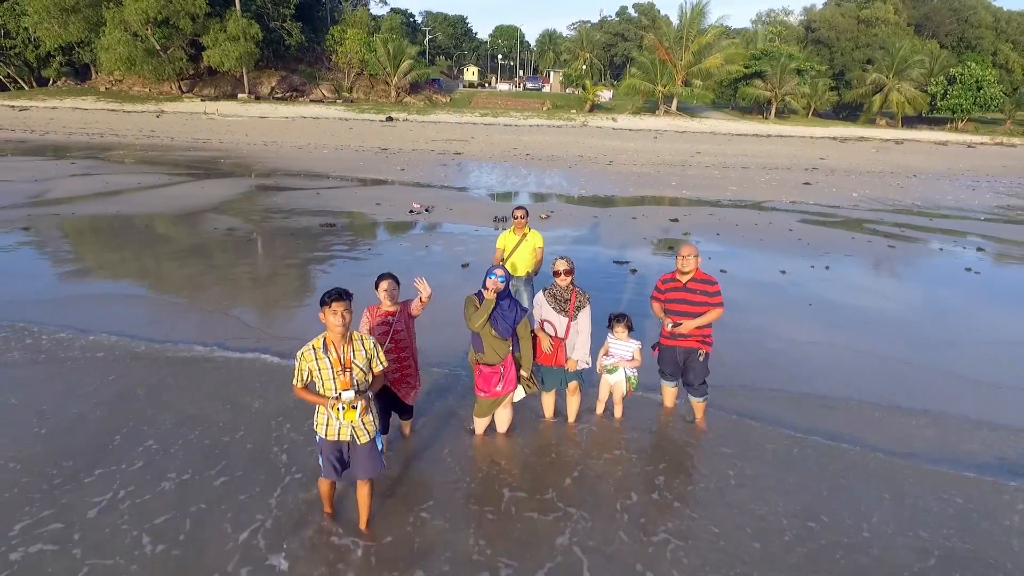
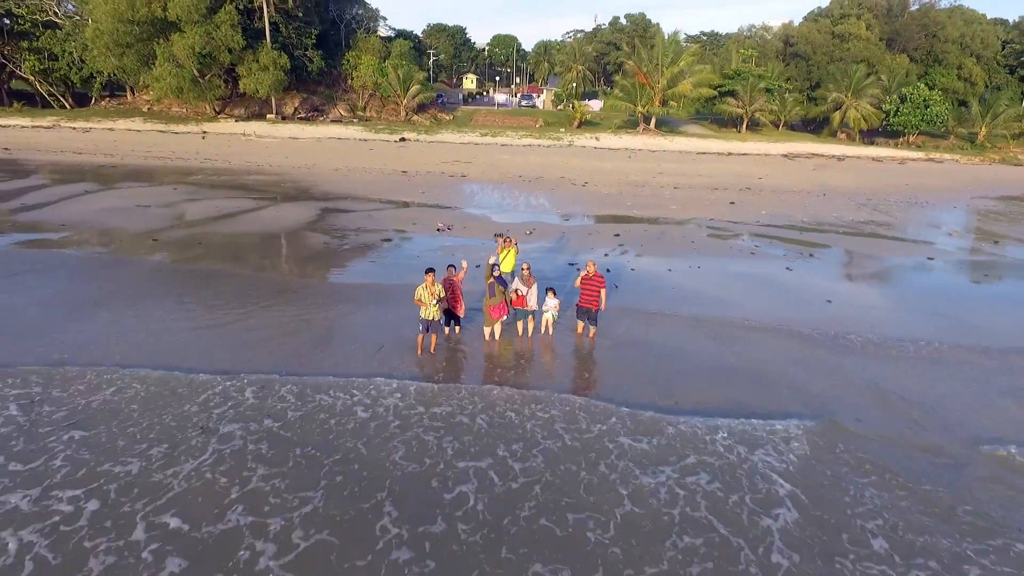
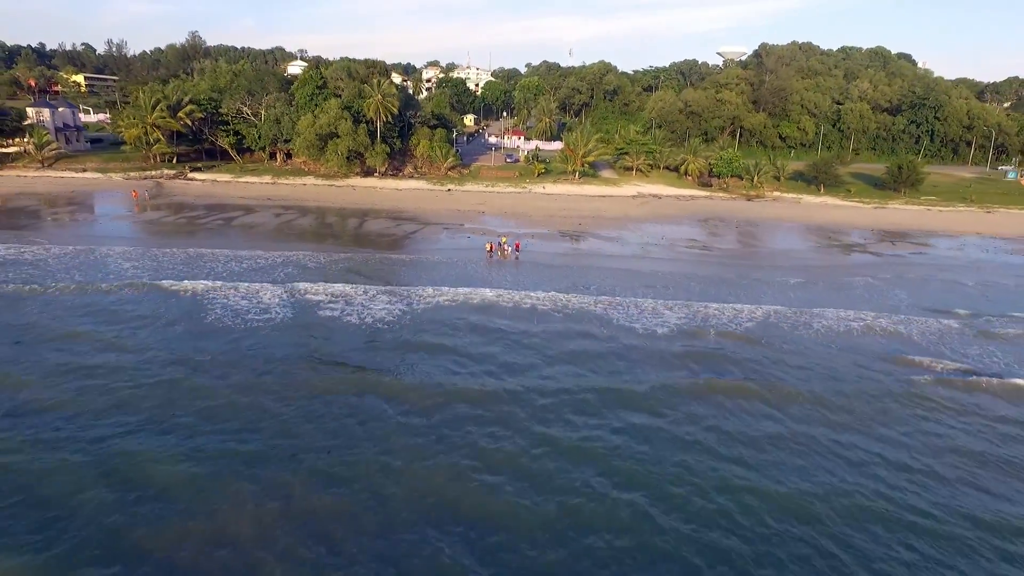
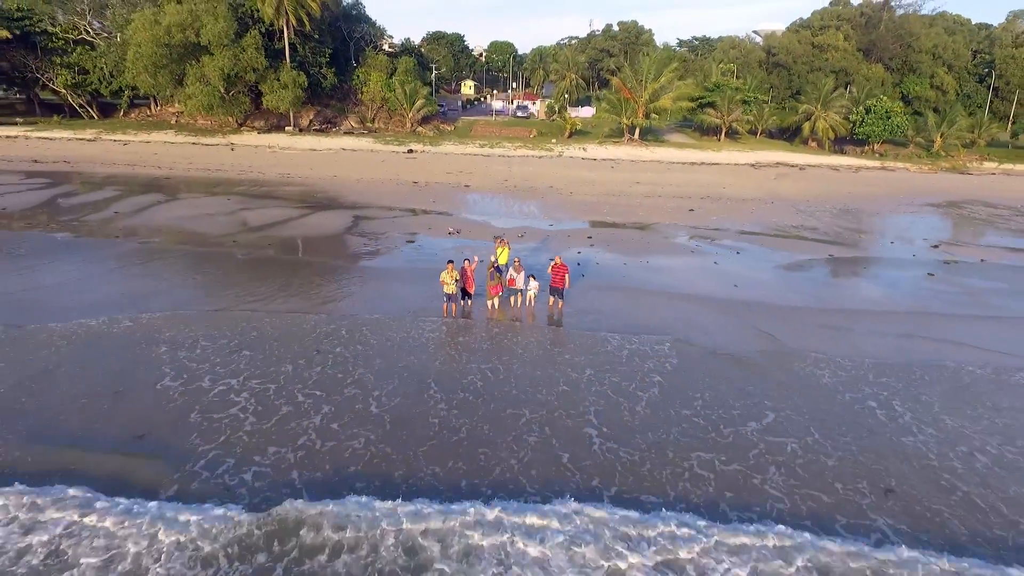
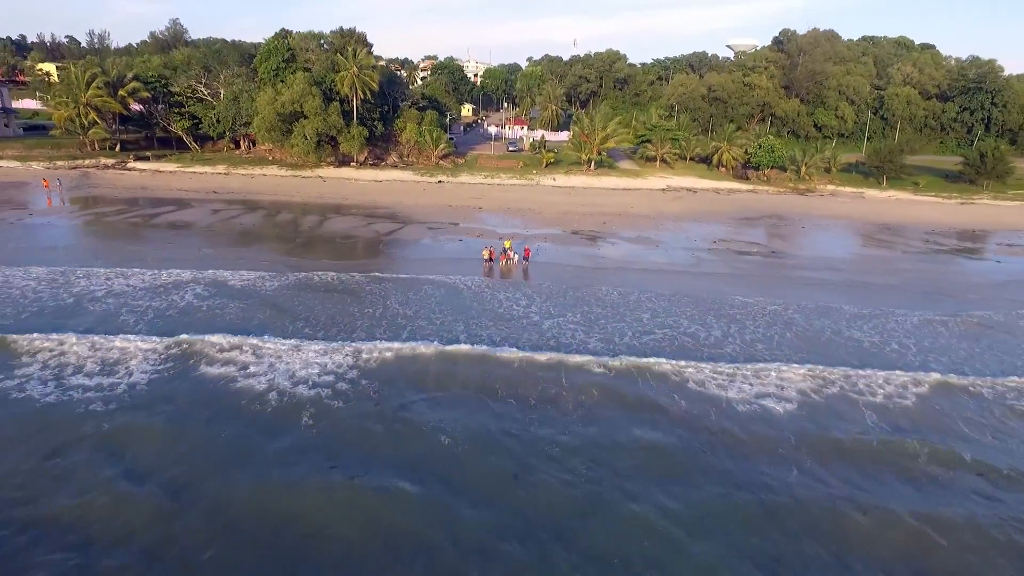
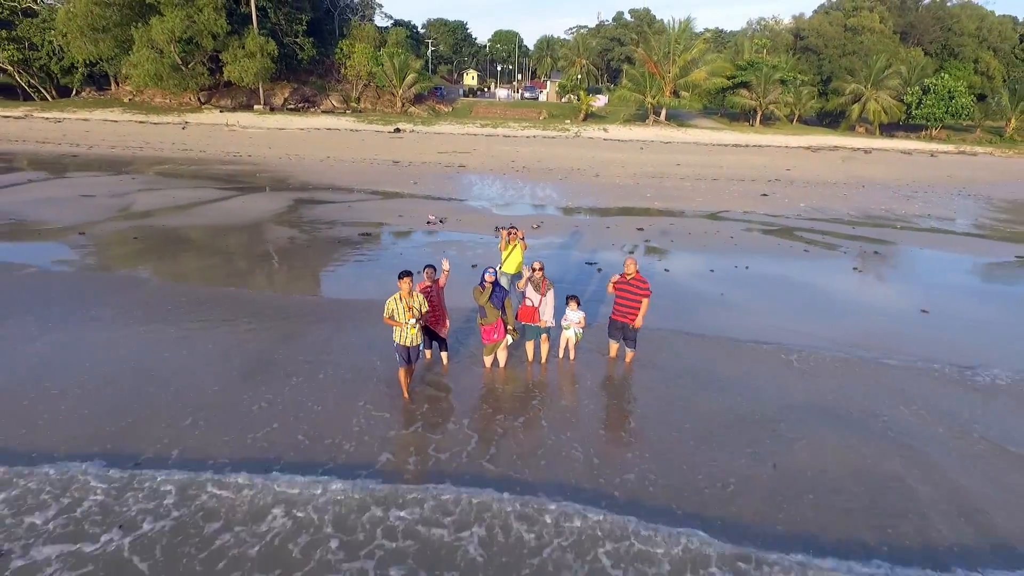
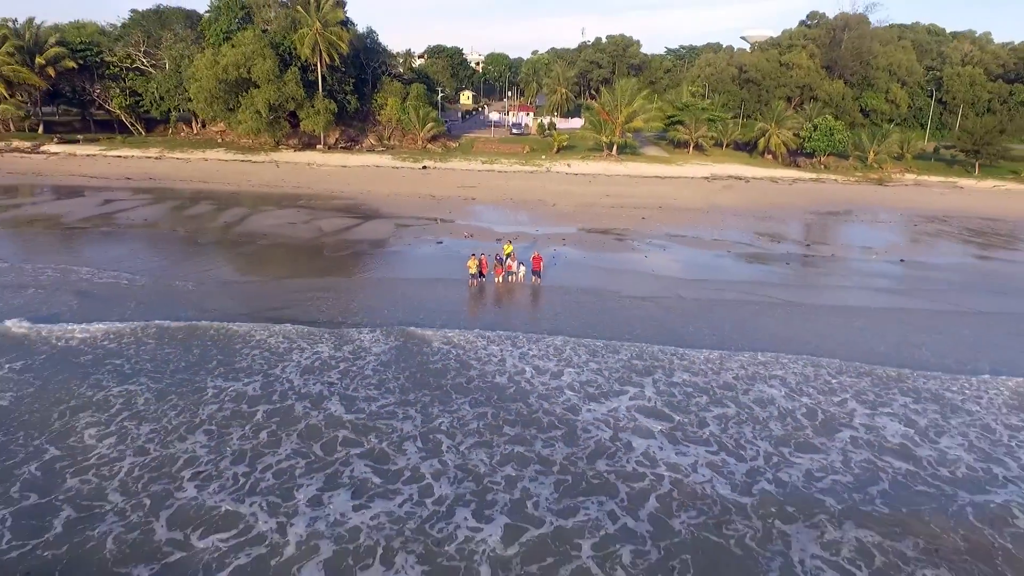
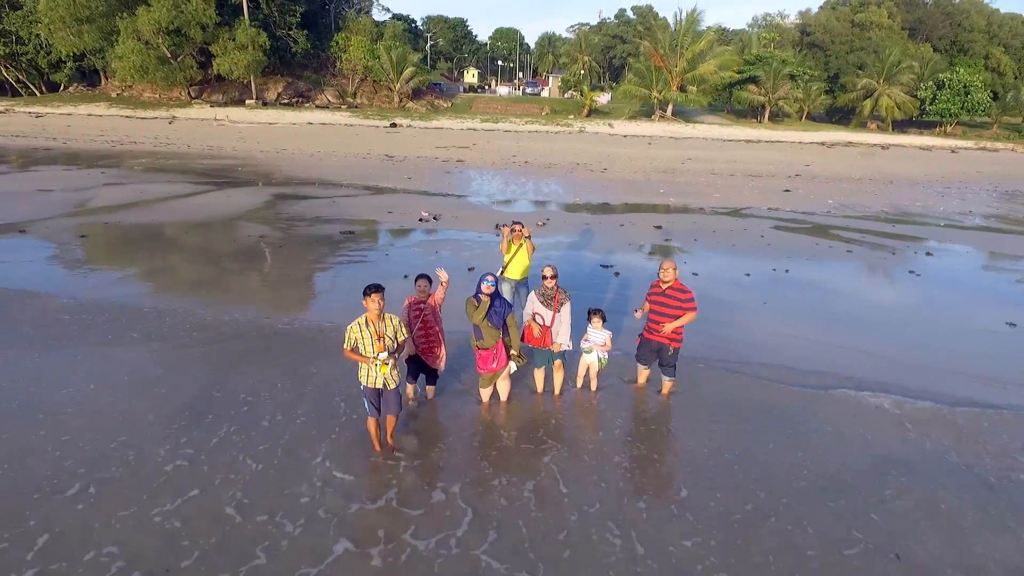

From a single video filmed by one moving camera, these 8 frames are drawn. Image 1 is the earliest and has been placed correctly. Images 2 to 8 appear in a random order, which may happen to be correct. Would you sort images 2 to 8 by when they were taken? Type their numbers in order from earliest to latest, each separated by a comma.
8, 6, 2, 4, 7, 5, 3
